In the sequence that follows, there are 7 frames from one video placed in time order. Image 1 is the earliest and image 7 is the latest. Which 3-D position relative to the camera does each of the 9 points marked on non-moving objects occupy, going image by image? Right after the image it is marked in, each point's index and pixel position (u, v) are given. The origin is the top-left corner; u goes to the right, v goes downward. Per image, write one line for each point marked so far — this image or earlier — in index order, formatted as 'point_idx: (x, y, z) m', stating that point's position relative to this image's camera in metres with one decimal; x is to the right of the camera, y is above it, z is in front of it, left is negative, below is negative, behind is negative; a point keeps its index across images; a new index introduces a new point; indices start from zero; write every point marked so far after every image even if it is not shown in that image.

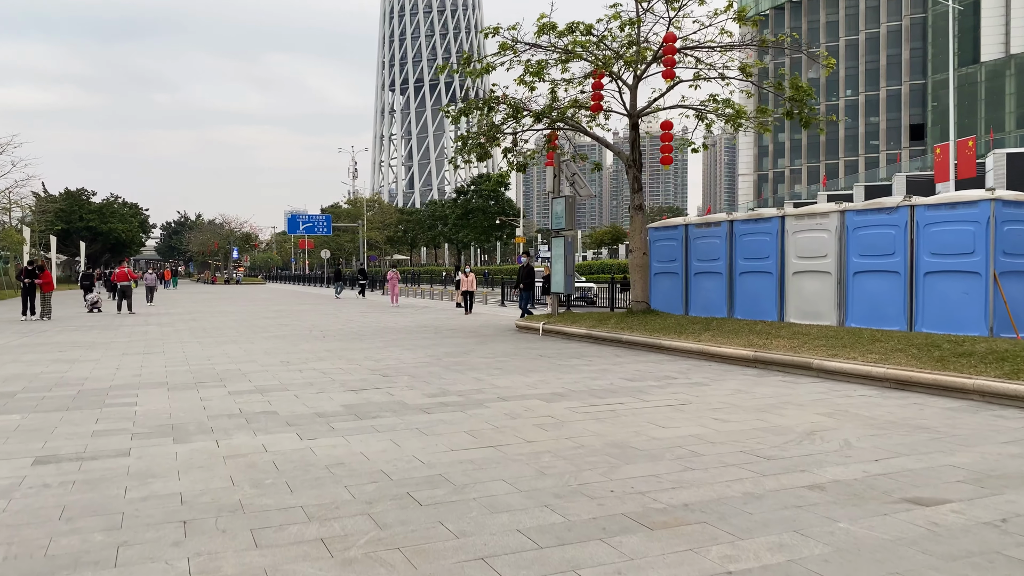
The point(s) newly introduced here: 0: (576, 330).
0: (+1.3, -0.8, +15.2) m
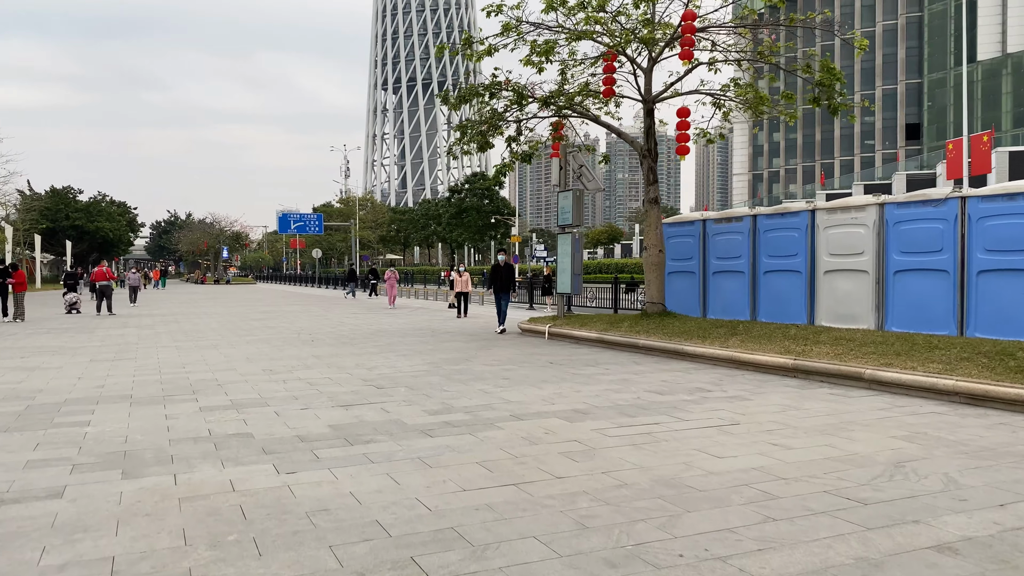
0: (+1.4, -0.8, +14.1) m
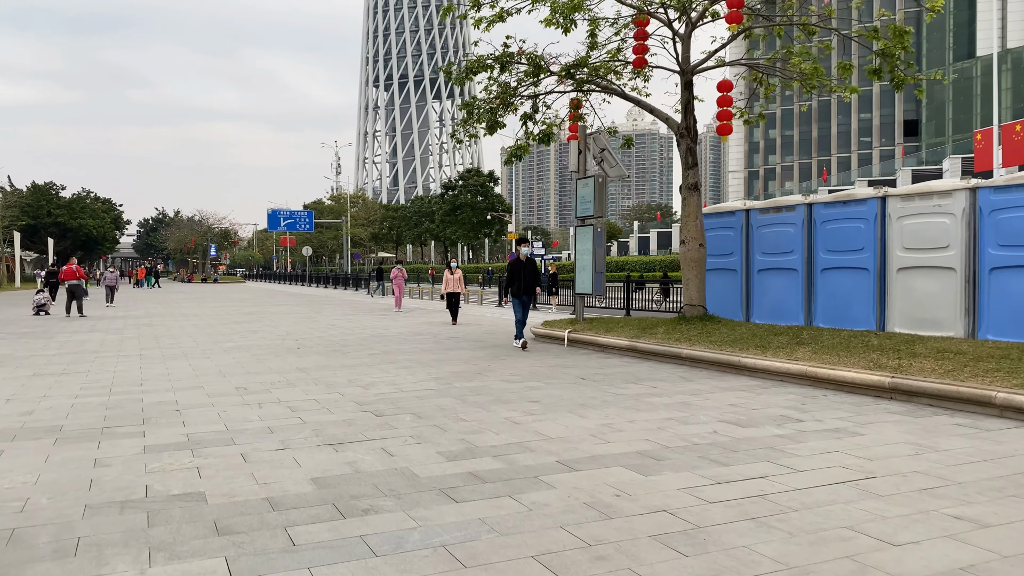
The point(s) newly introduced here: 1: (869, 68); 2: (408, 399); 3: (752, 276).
0: (+1.6, -0.8, +12.1) m
1: (+5.9, +3.7, +12.7) m
2: (-1.1, -1.2, +8.3) m
3: (+4.1, +0.2, +13.2) m
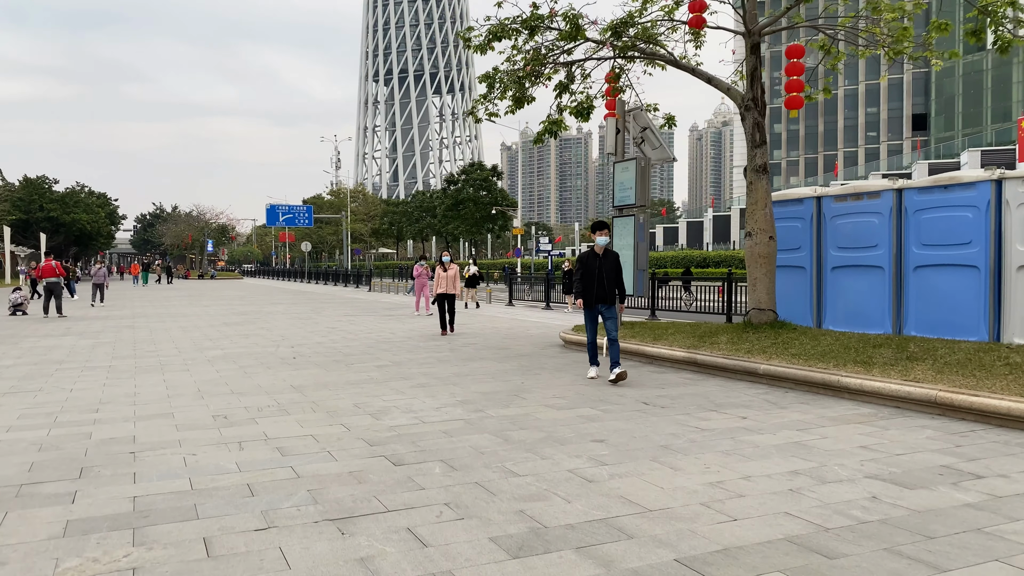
0: (+2.1, -0.9, +10.2) m
1: (+6.4, +3.6, +10.8) m
2: (-0.6, -1.2, +6.4) m
3: (+4.6, +0.2, +11.3) m
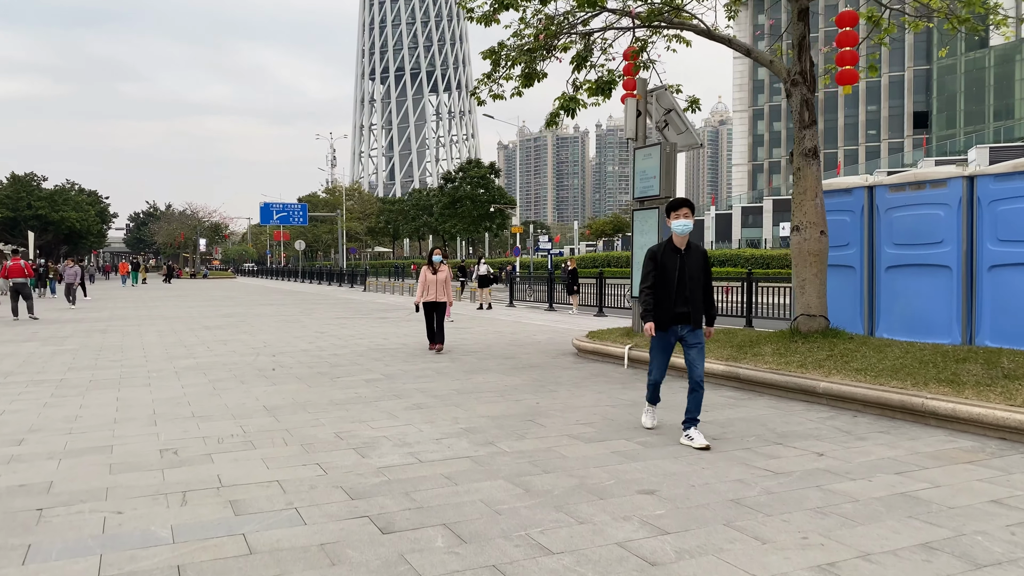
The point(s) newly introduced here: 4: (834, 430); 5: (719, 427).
0: (+2.2, -0.9, +8.8) m
1: (+6.5, +3.6, +9.4) m
2: (-0.5, -1.3, +5.0) m
3: (+4.7, +0.2, +9.9) m
4: (+2.7, -1.2, +6.4) m
5: (+1.7, -1.2, +6.6) m
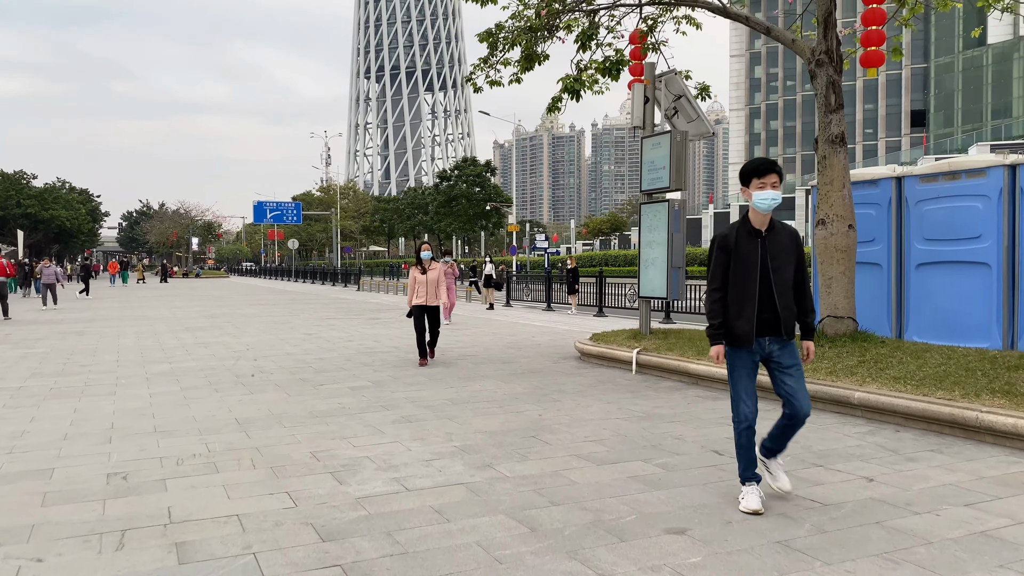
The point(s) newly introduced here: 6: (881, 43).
0: (+2.2, -0.9, +8.1) m
1: (+6.5, +3.6, +8.7) m
2: (-0.5, -1.3, +4.2) m
3: (+4.7, +0.2, +9.1) m
4: (+2.7, -1.2, +5.7) m
5: (+1.7, -1.2, +5.8) m
6: (+4.2, +2.8, +8.8) m
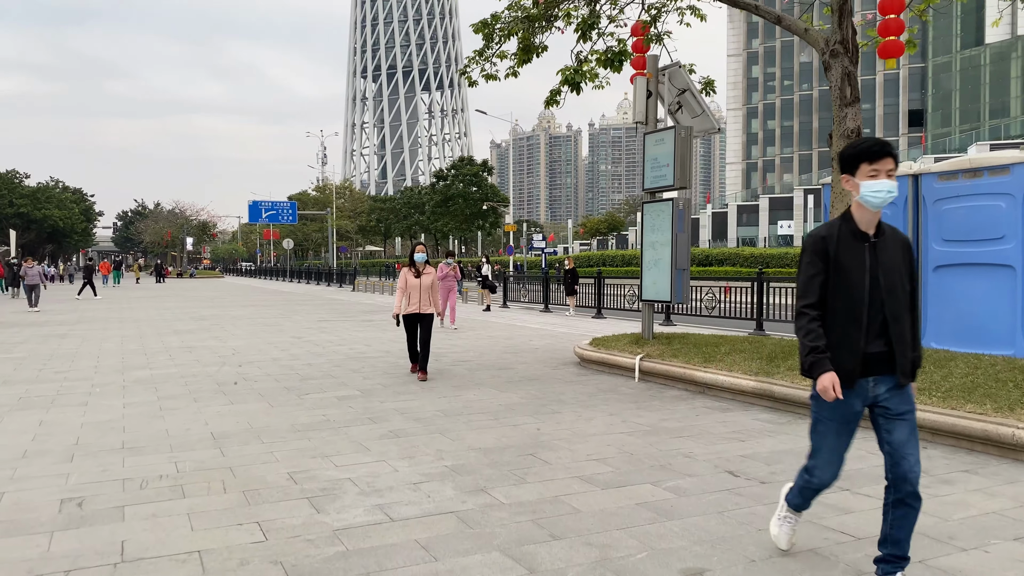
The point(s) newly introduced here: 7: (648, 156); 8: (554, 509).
0: (+2.2, -0.9, +7.6) m
1: (+6.4, +3.6, +8.2) m
2: (-0.5, -1.3, +3.7) m
3: (+4.7, +0.1, +8.7) m
4: (+2.7, -1.2, +5.2) m
5: (+1.7, -1.2, +5.3) m
6: (+4.2, +2.8, +8.4) m
7: (+1.8, +1.8, +10.4) m
8: (+0.2, -1.3, +4.4) m
